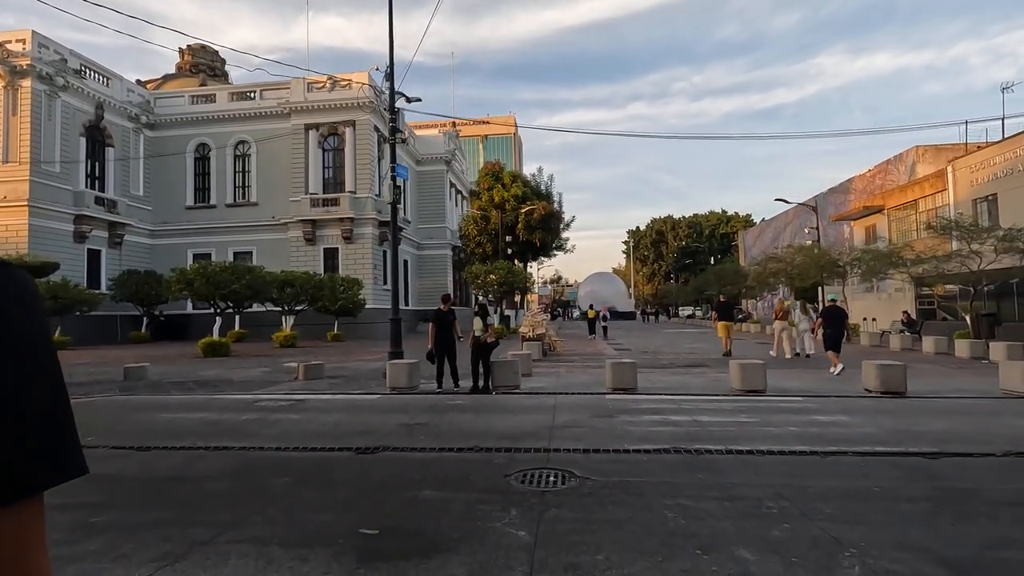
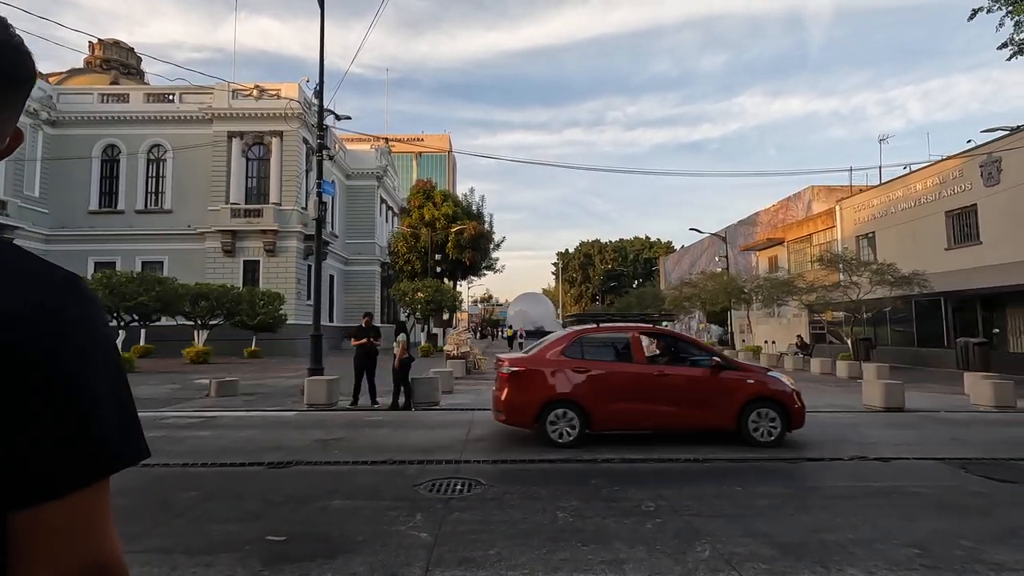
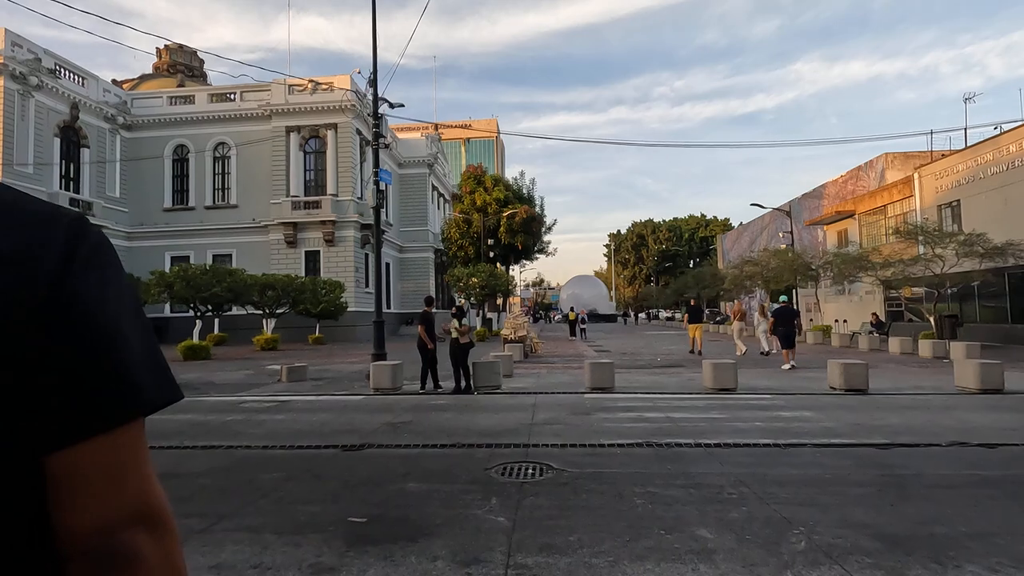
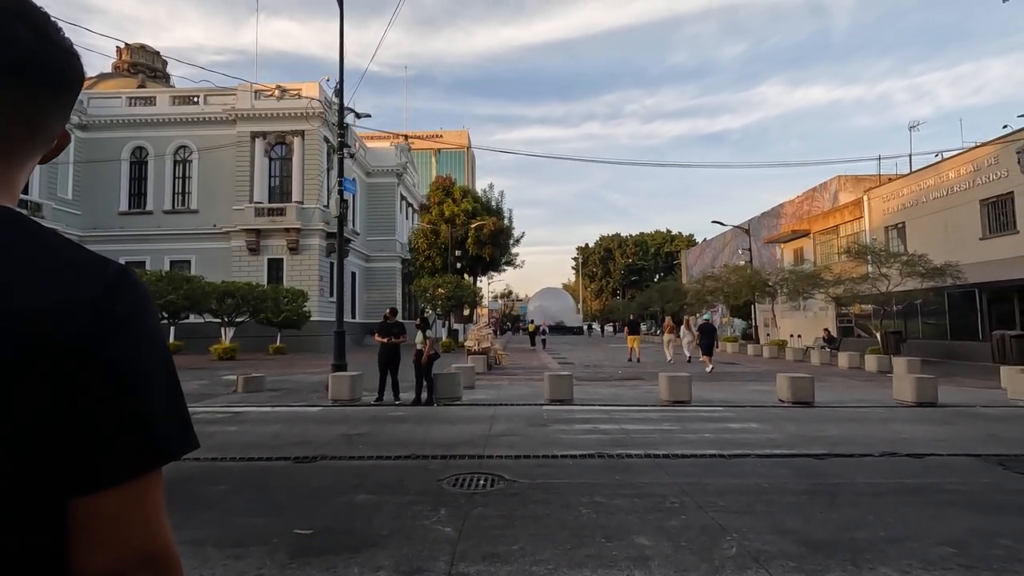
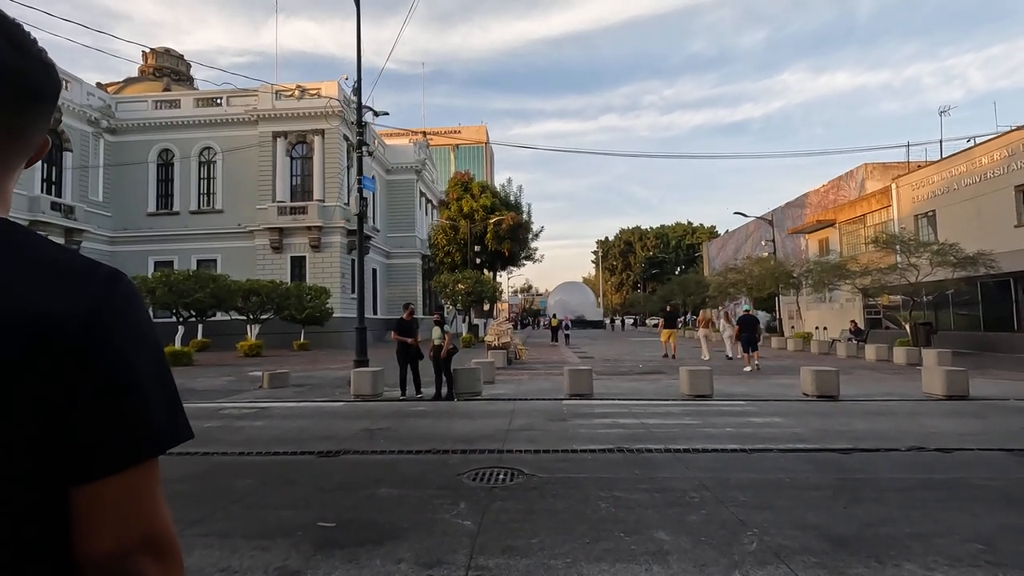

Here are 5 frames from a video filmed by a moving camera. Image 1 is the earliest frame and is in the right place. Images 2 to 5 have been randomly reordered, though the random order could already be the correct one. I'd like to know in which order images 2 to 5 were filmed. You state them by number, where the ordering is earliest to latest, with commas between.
3, 5, 4, 2
